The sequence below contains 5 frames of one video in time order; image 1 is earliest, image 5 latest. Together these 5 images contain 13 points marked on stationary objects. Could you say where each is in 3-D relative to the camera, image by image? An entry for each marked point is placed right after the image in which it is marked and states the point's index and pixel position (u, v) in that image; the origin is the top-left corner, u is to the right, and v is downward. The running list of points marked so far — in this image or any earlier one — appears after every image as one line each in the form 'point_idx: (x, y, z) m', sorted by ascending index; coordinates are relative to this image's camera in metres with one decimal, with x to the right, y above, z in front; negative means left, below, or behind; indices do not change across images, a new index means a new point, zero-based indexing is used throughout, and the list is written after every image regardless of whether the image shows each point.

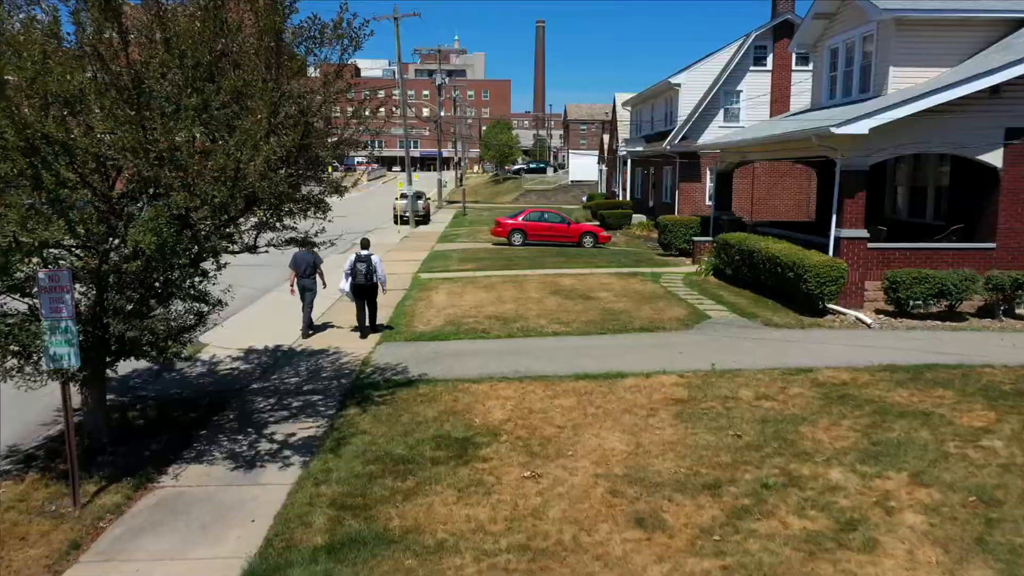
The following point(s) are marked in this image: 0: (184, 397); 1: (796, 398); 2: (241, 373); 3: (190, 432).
0: (-3.8, -1.3, +9.1) m
1: (+3.0, -1.1, +8.2) m
2: (-3.5, -1.1, +10.2) m
3: (-3.2, -1.5, +7.9) m
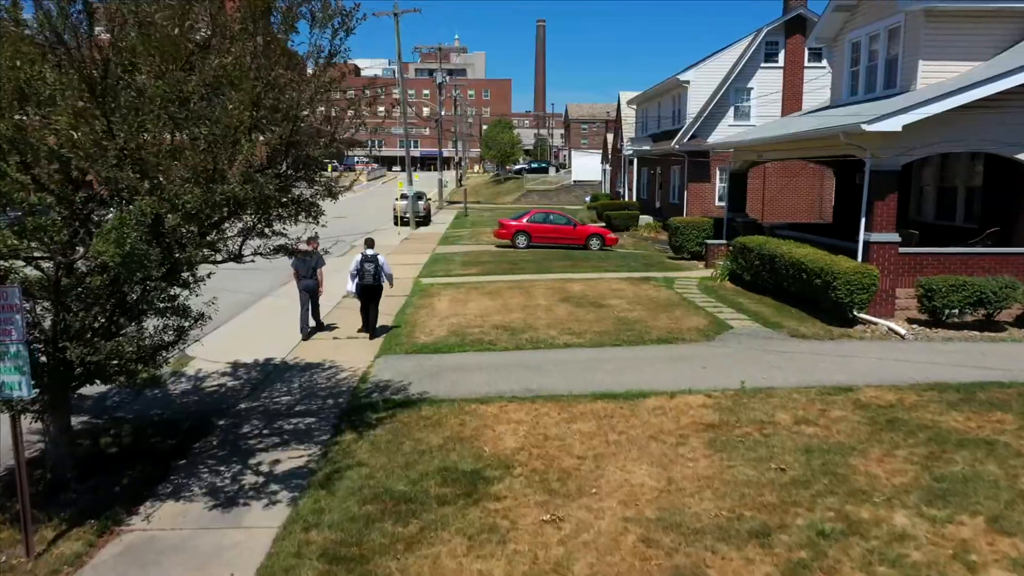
0: (-3.7, -1.4, +8.3) m
1: (+3.1, -1.3, +7.4) m
2: (-3.4, -1.2, +9.4) m
3: (-3.1, -1.6, +7.1) m
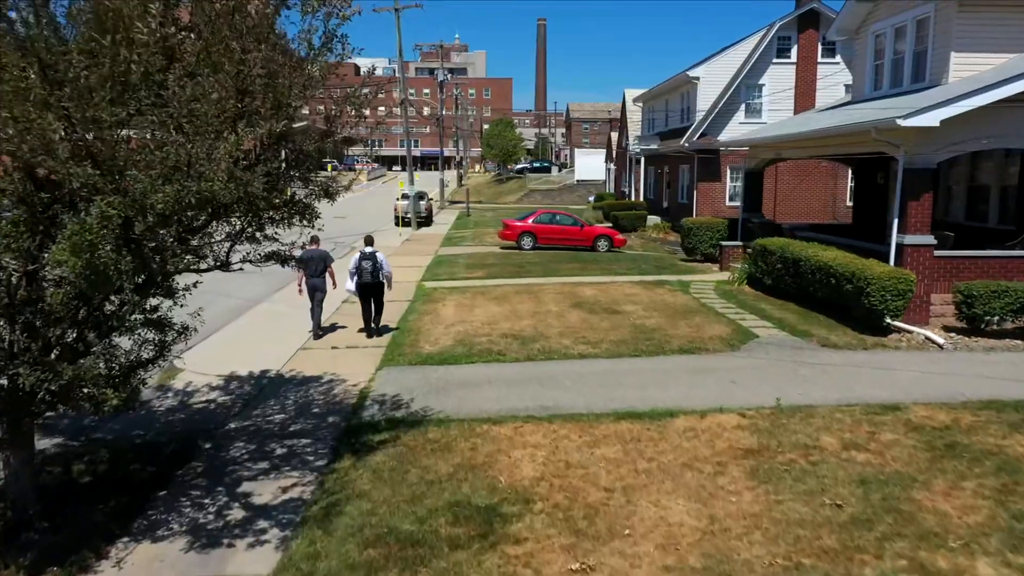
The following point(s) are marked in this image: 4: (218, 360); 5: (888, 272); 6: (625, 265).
0: (-3.5, -1.5, +7.5) m
1: (+3.2, -1.4, +6.6) m
2: (-3.3, -1.3, +8.7) m
3: (-3.0, -1.7, +6.4) m
4: (-4.1, -1.0, +11.0) m
5: (+5.1, +0.2, +10.7) m
6: (+2.7, +0.6, +18.8) m
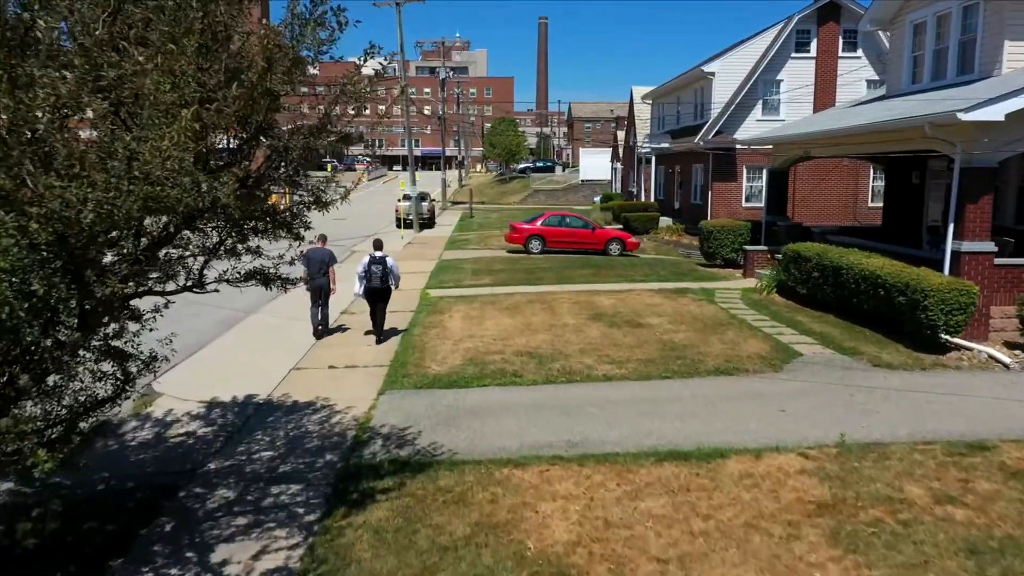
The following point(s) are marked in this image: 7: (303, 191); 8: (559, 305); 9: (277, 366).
0: (-3.3, -1.7, +6.5) m
1: (+3.4, -1.5, +5.5) m
2: (-3.1, -1.5, +7.6) m
3: (-2.8, -1.8, +5.3) m
4: (-3.9, -1.2, +9.9) m
5: (+5.3, +0.1, +9.6) m
6: (+2.9, +0.4, +17.8) m
7: (-1.3, +0.6, +4.9) m
8: (+0.8, -0.3, +13.3) m
9: (-3.2, -1.1, +10.5) m
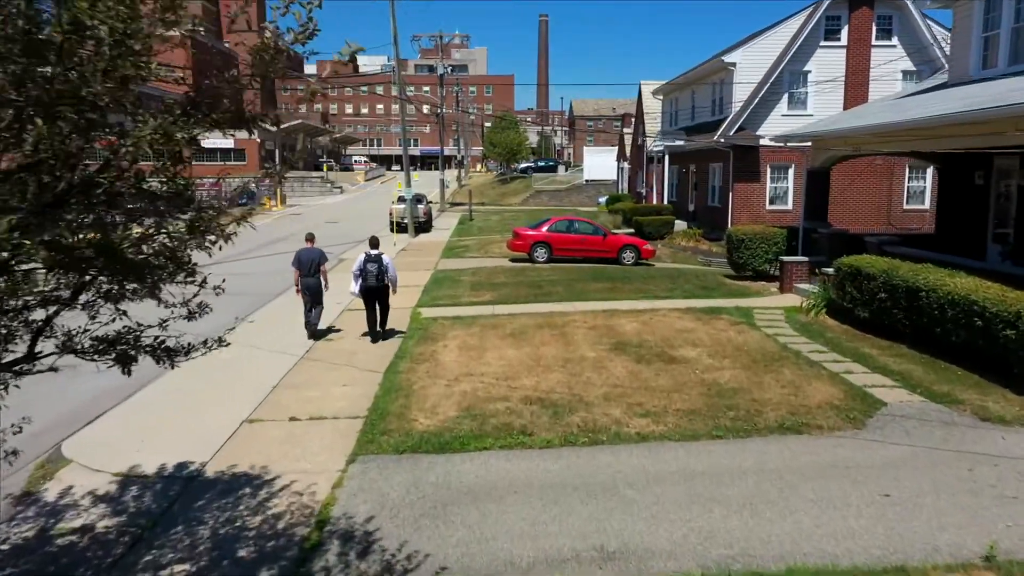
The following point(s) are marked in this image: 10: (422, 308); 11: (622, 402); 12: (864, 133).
0: (-3.2, -2.0, +4.4) m
1: (+3.5, -1.8, +3.5) m
2: (-3.0, -1.8, +5.6) m
3: (-2.7, -2.2, +3.2) m
4: (-3.8, -1.5, +7.8) m
5: (+5.4, -0.2, +7.5) m
6: (+3.0, +0.1, +15.7) m
7: (-1.3, +0.3, +2.9) m
8: (+0.9, -0.6, +11.2) m
9: (-3.1, -1.4, +8.5) m
10: (-1.6, -0.4, +13.7) m
11: (+1.1, -1.2, +8.1) m
12: (+5.8, +2.5, +12.7) m
